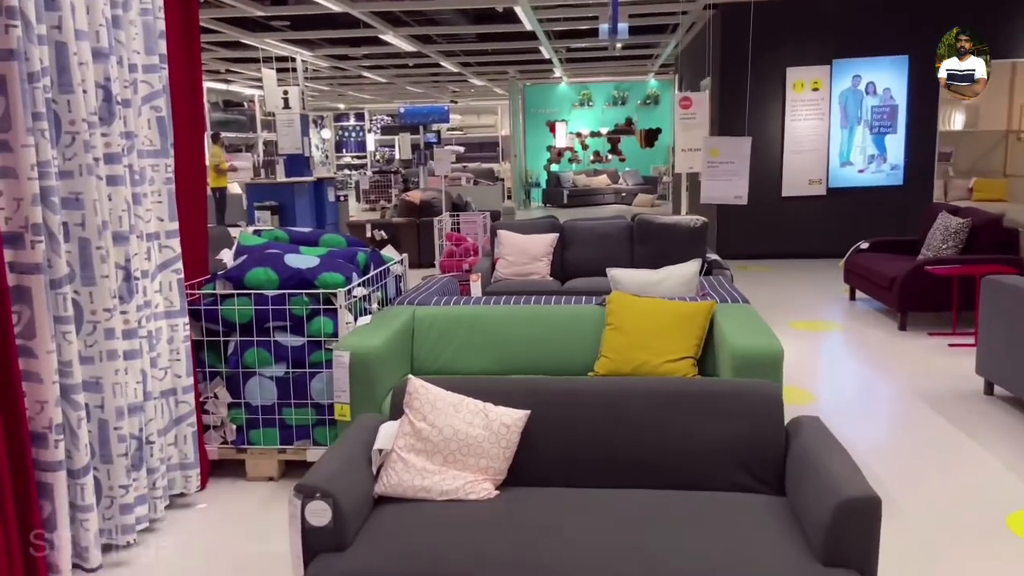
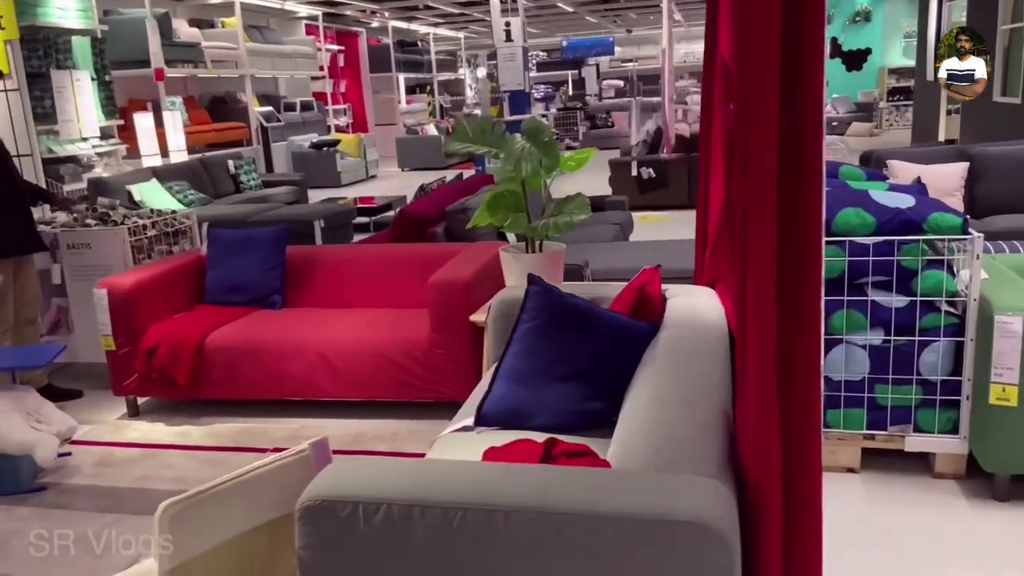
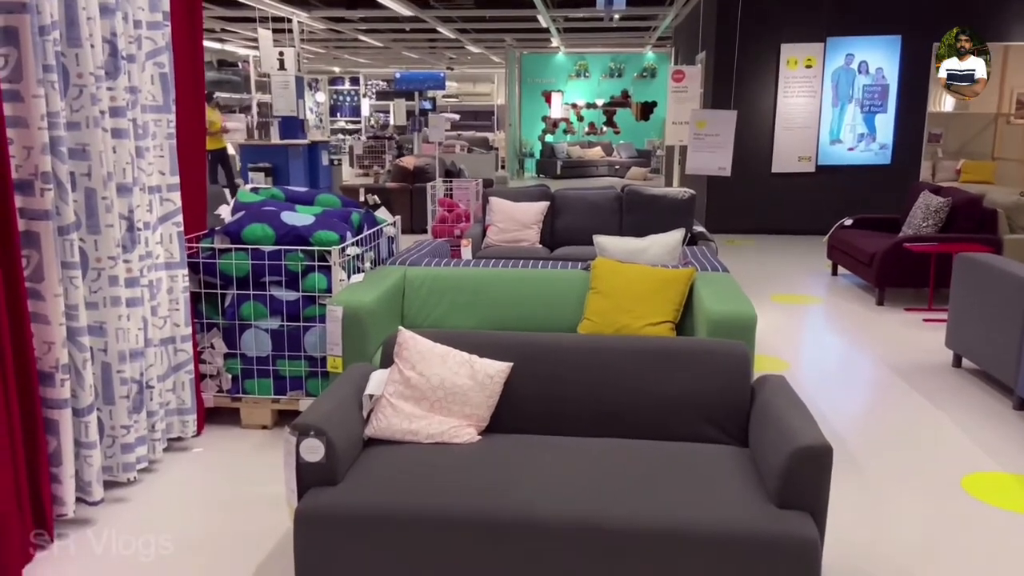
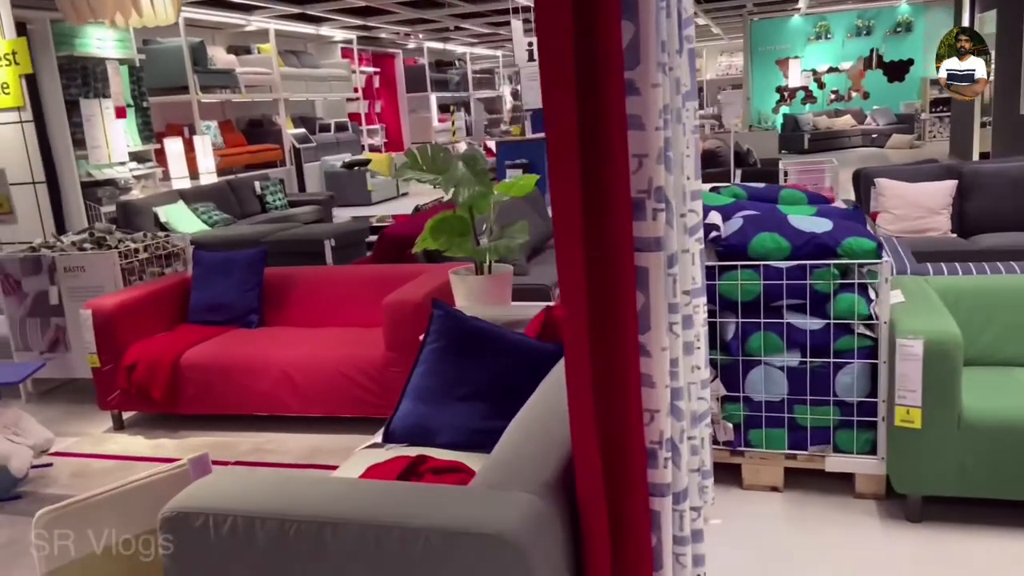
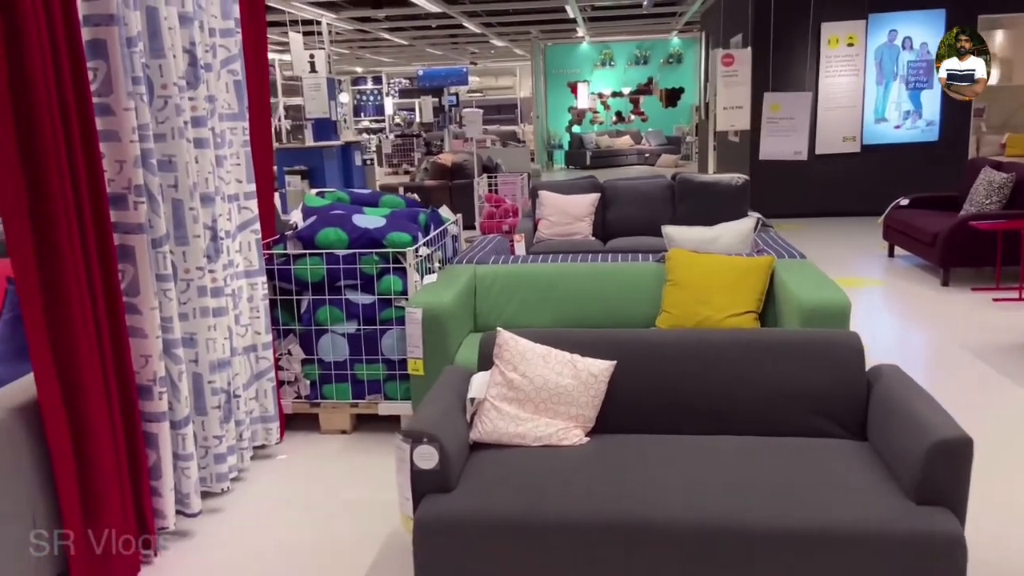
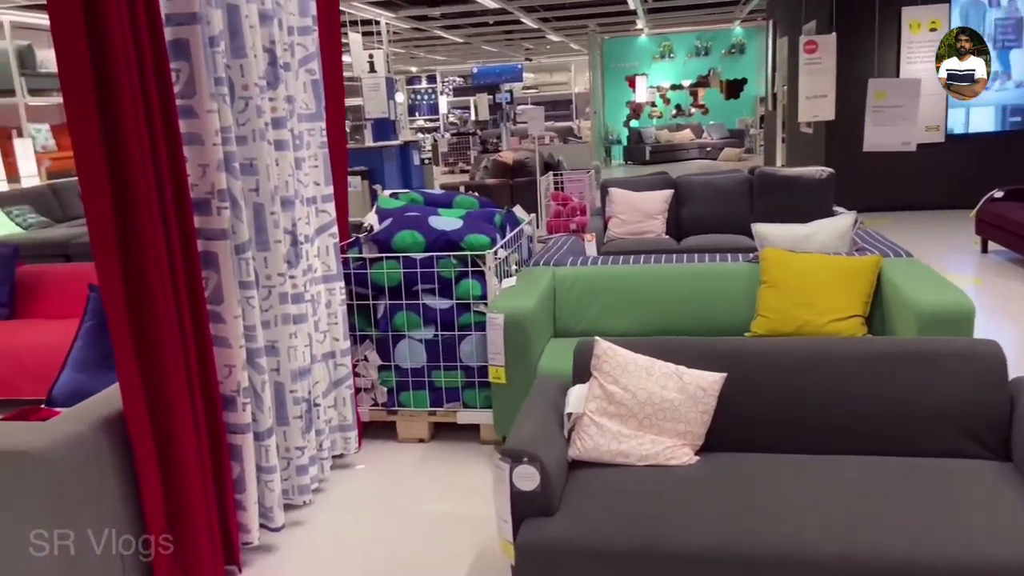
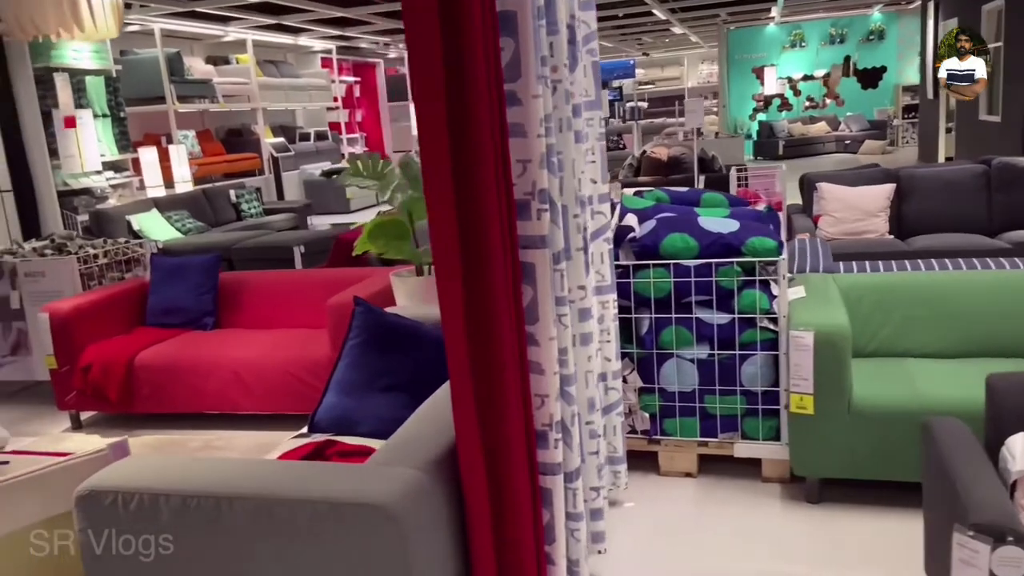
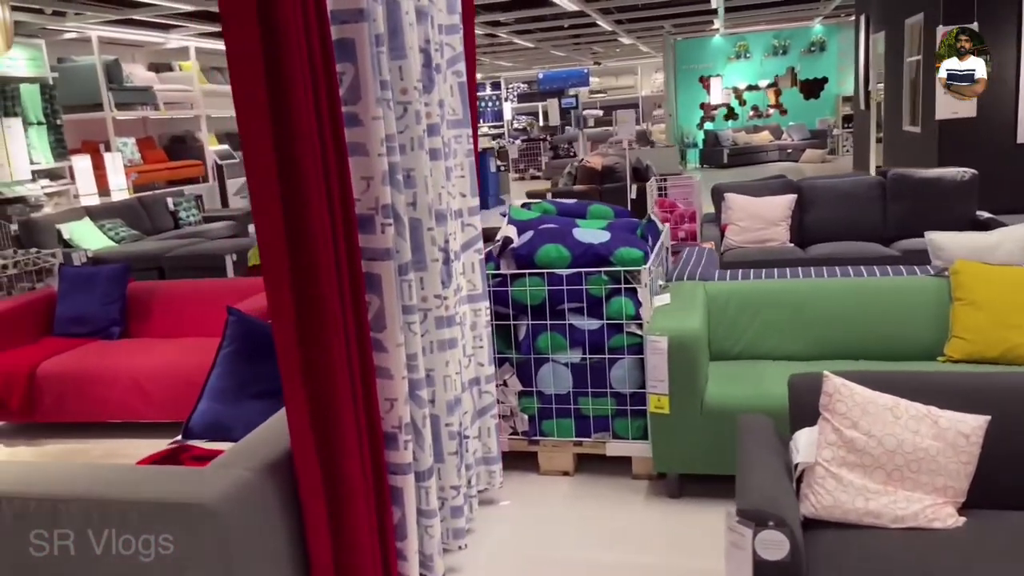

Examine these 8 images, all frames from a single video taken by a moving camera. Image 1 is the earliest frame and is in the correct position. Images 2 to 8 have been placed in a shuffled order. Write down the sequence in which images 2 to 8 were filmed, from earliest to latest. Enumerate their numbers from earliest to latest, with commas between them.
3, 5, 6, 8, 7, 4, 2
